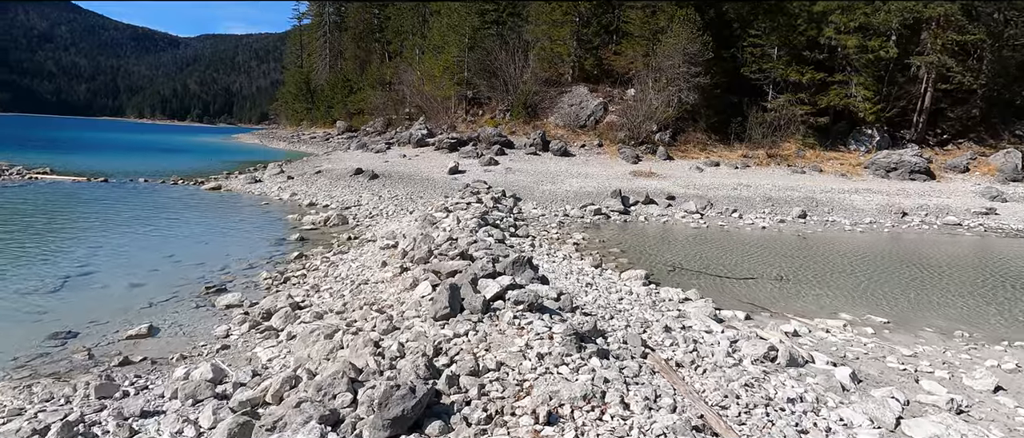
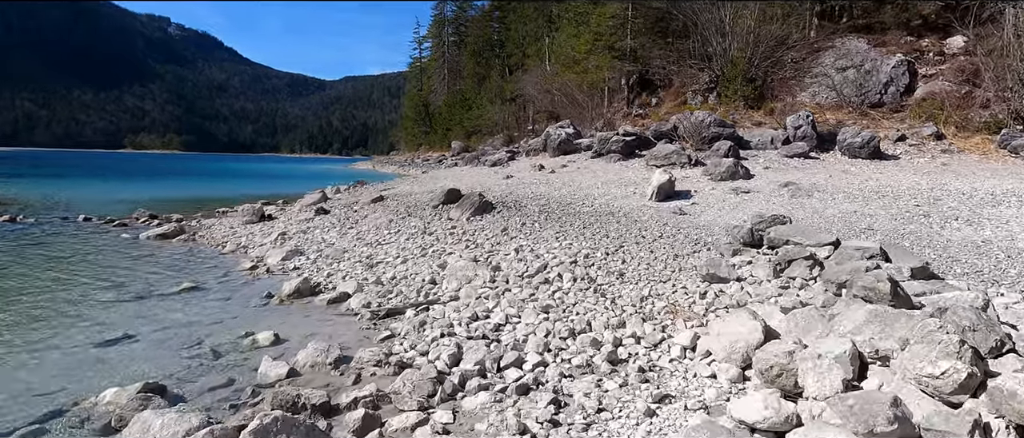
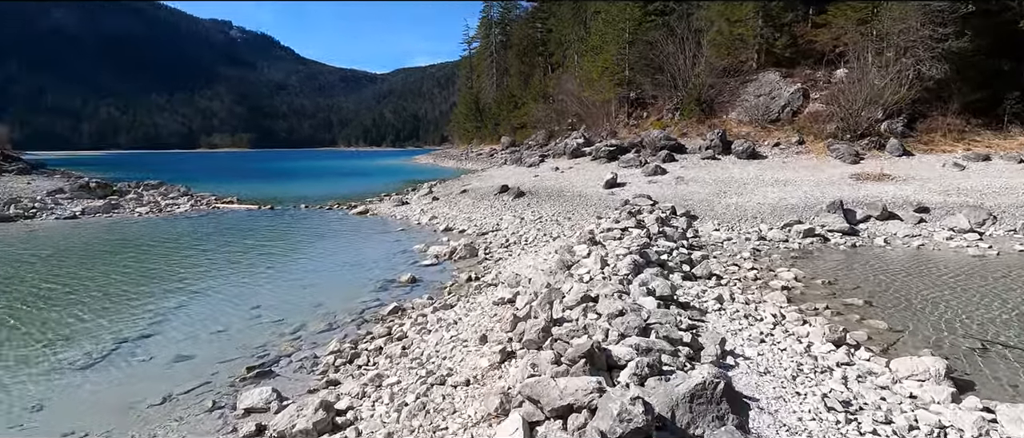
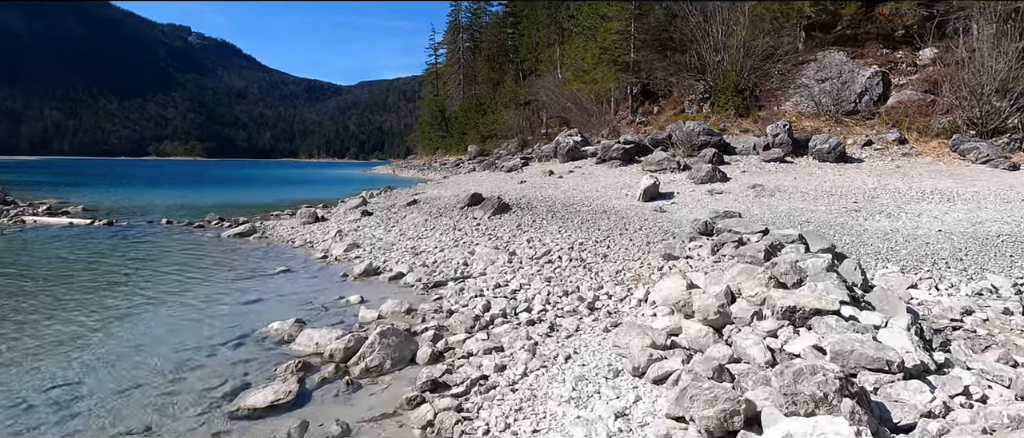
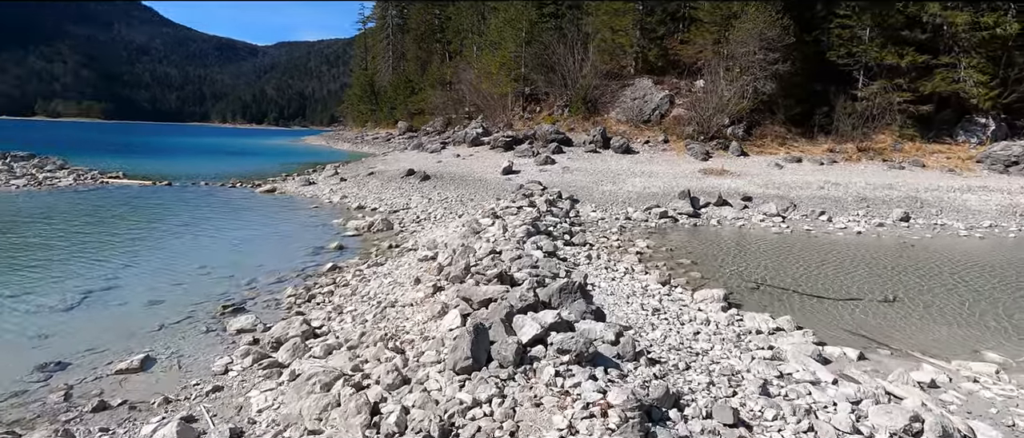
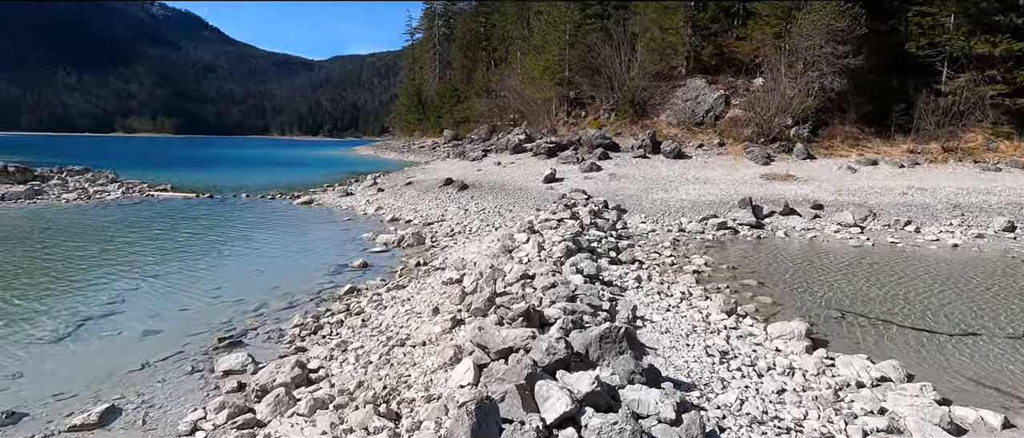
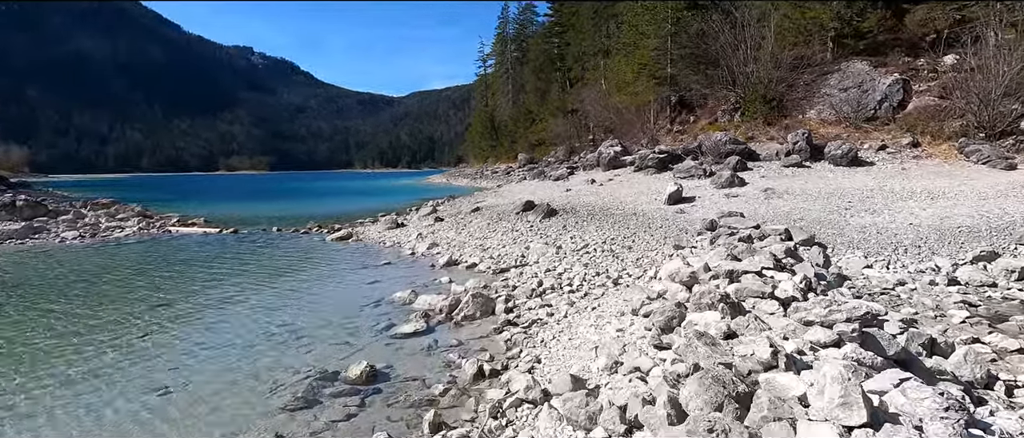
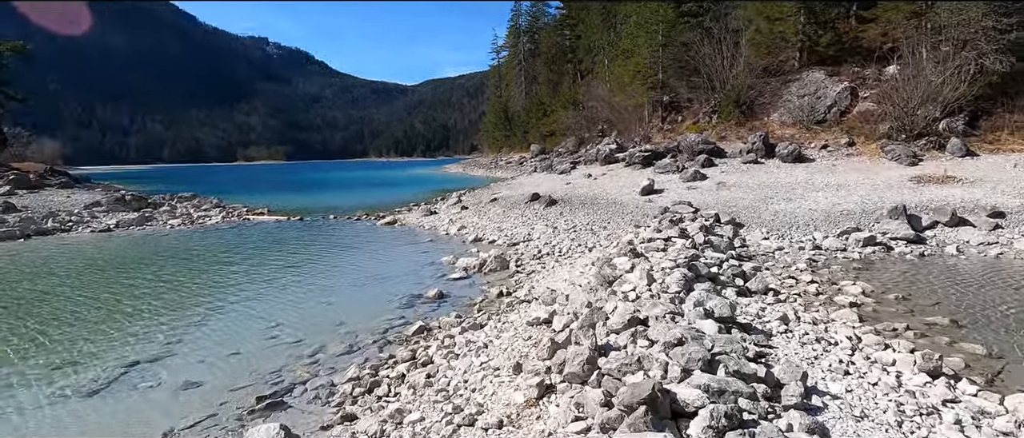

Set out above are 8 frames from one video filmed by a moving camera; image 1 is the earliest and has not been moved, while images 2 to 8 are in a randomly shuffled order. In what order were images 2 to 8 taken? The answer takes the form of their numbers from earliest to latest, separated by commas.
5, 6, 3, 8, 7, 4, 2
